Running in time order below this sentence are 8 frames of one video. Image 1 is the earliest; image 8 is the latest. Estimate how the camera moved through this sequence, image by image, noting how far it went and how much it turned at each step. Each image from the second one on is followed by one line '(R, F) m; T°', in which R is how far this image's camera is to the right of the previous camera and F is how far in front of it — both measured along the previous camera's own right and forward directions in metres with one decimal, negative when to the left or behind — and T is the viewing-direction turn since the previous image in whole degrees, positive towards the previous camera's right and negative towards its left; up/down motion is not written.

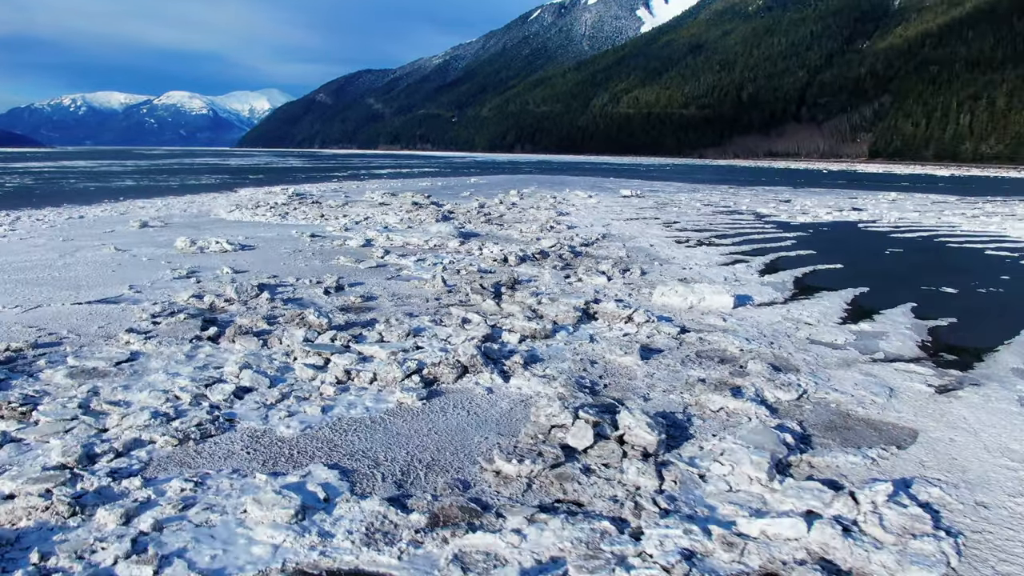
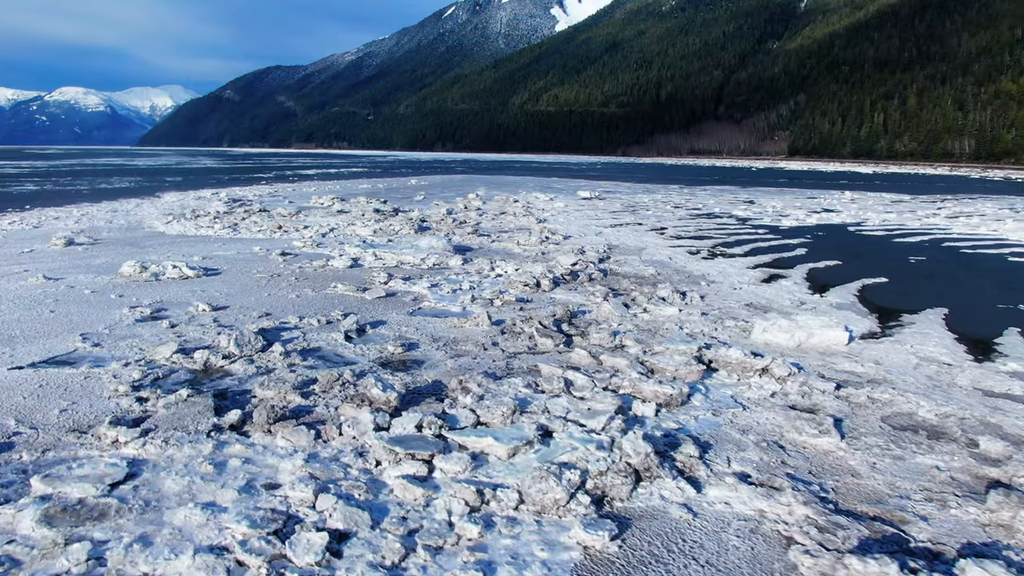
(-1.5, +2.0) m; +6°
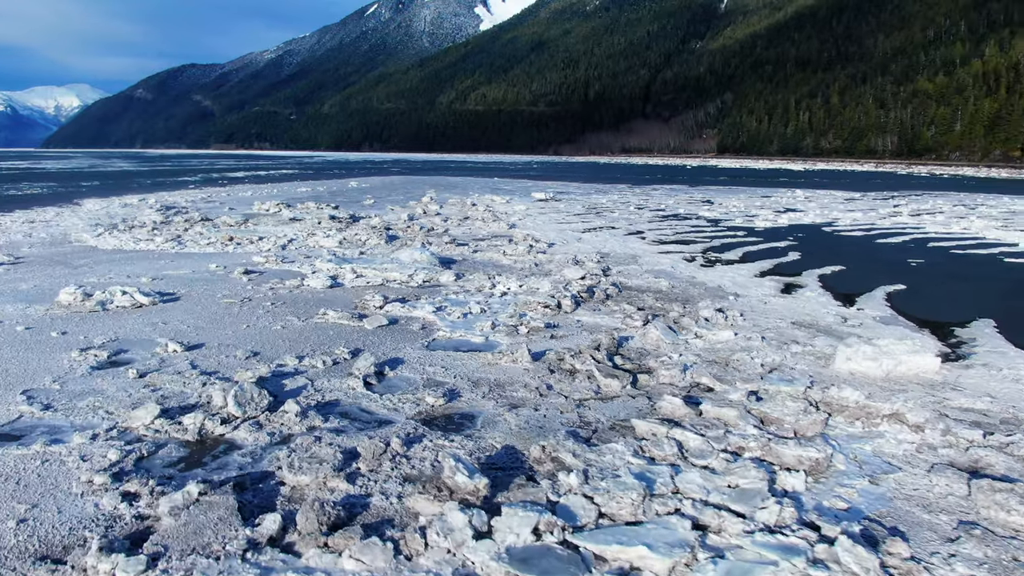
(-1.0, +1.3) m; +5°
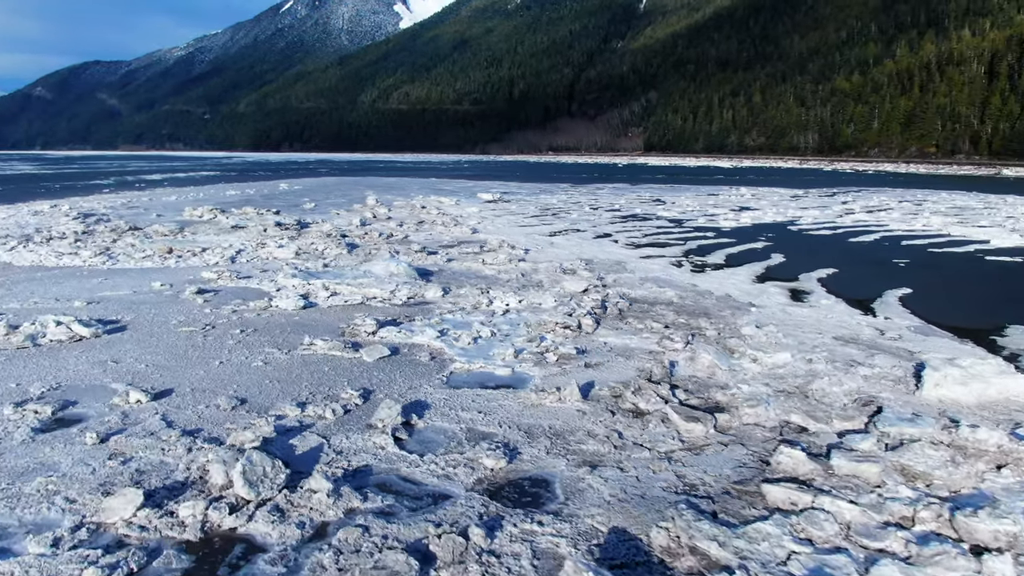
(-0.9, +1.2) m; +6°
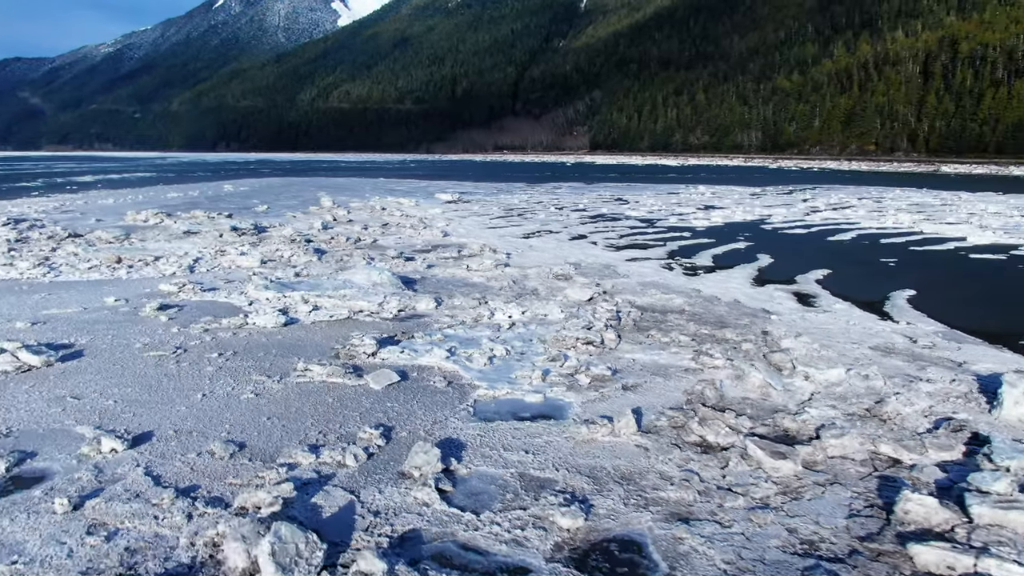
(-0.7, +0.8) m; +4°
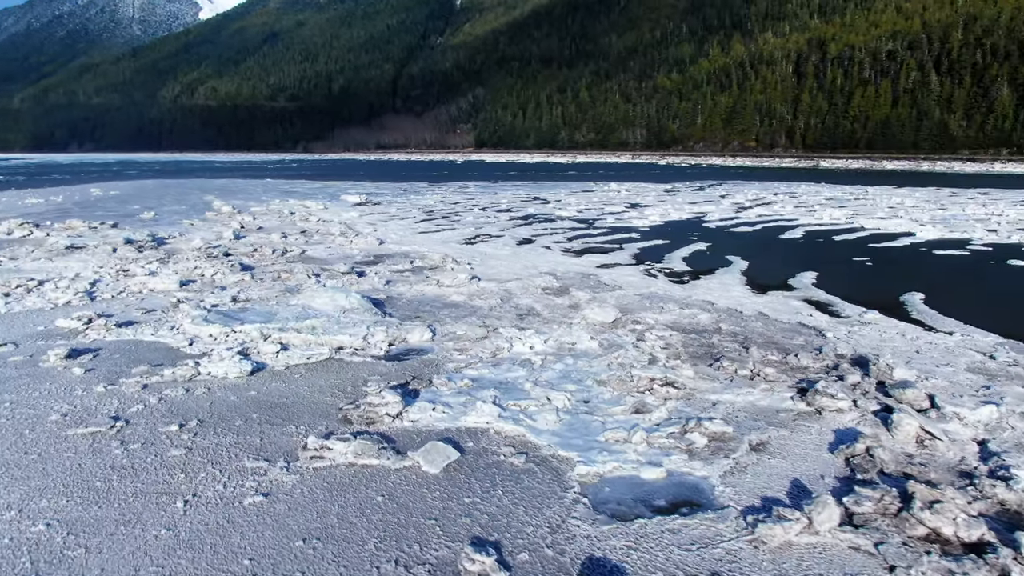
(-1.3, +1.7) m; +9°
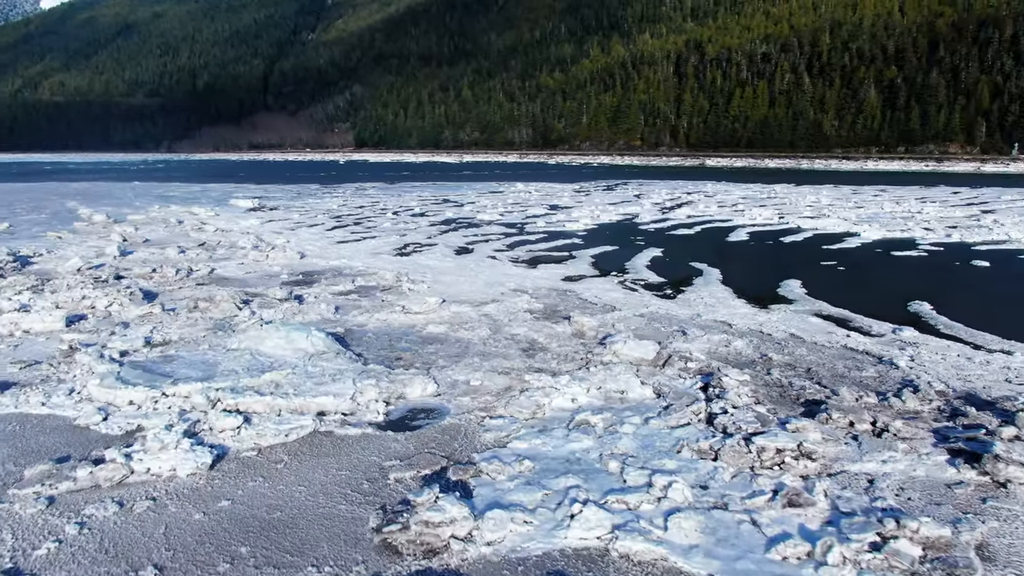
(-1.1, +1.7) m; +9°
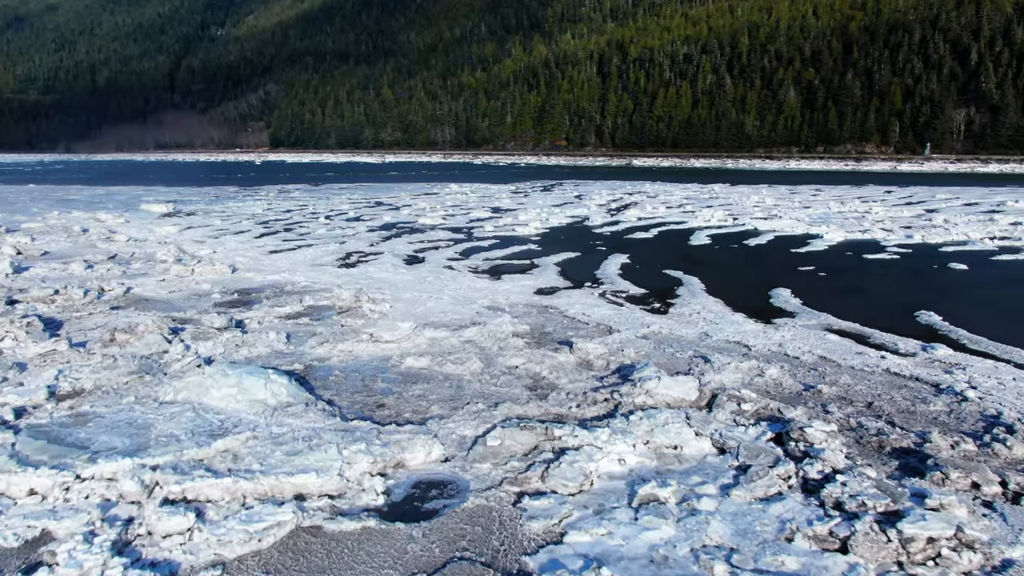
(-0.6, +1.2) m; +6°
